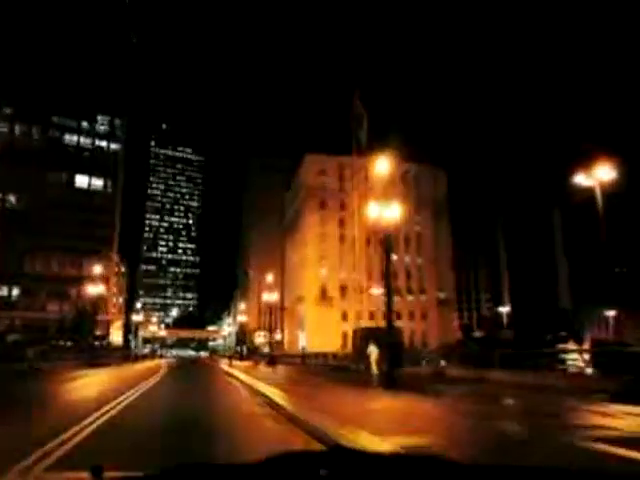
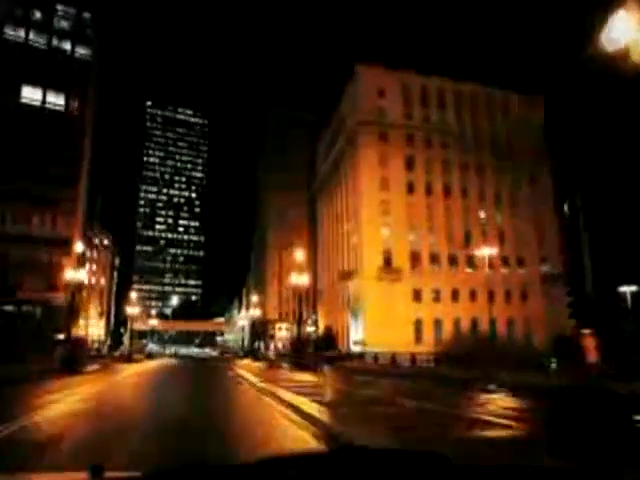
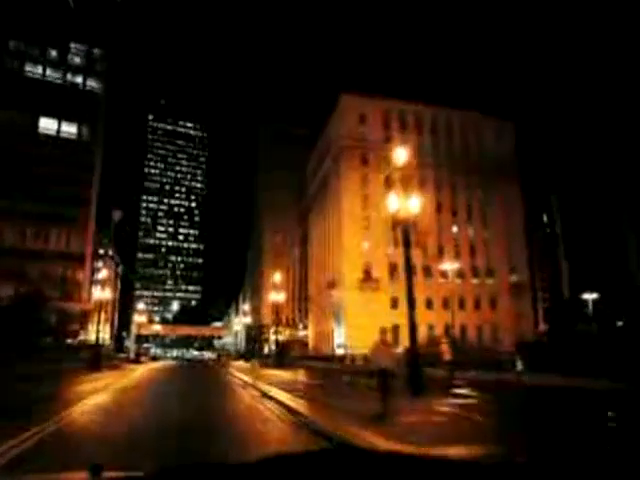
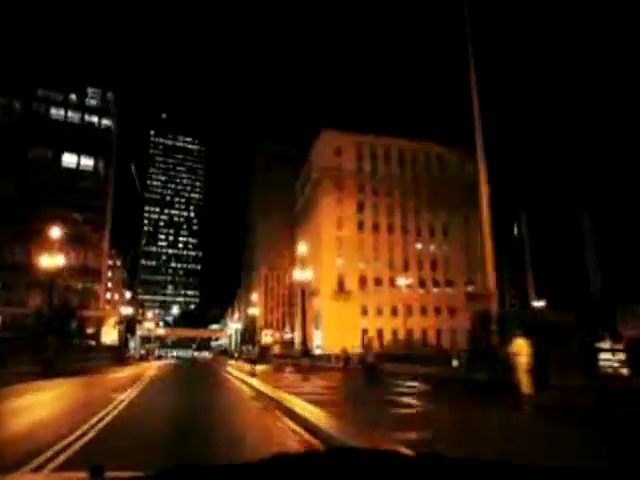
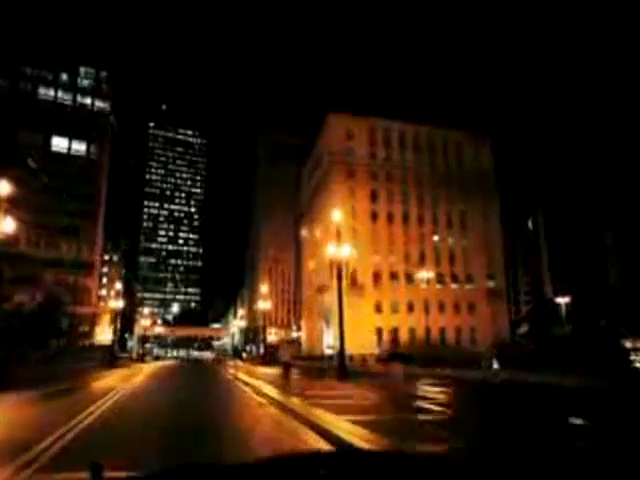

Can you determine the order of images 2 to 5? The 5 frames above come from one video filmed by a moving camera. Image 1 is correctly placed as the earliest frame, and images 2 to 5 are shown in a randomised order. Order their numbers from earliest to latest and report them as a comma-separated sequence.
4, 5, 3, 2
